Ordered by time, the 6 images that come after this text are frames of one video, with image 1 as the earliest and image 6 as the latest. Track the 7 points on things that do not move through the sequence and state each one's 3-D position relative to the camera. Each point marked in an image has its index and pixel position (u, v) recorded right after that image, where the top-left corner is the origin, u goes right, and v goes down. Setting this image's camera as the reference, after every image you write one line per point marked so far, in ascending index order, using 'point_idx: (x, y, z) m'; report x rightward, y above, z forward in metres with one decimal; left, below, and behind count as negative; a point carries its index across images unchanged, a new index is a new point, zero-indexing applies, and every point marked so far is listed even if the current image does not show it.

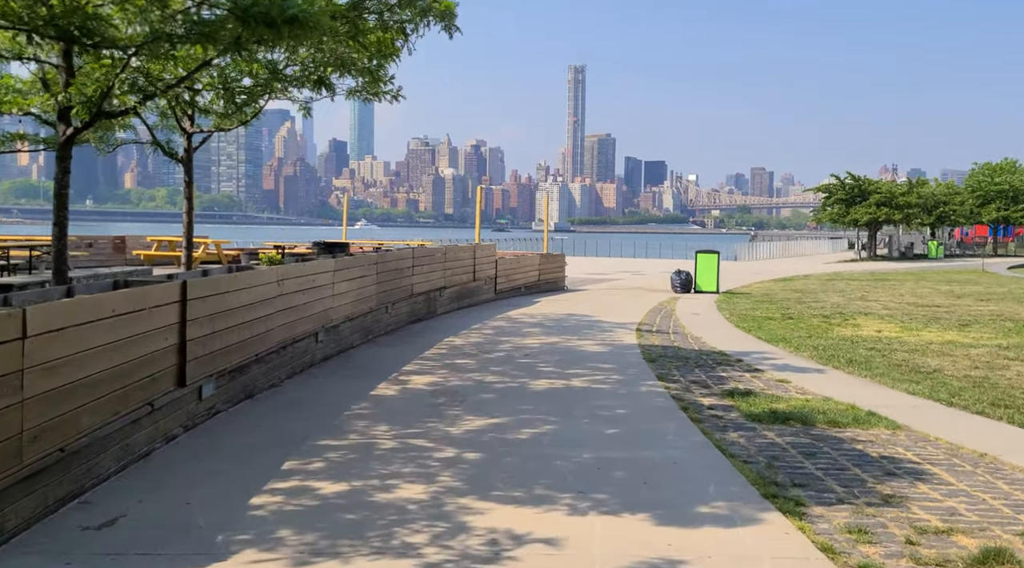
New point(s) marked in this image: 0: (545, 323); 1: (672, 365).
0: (+0.6, -0.7, +16.6) m
1: (+1.8, -1.0, +11.1) m
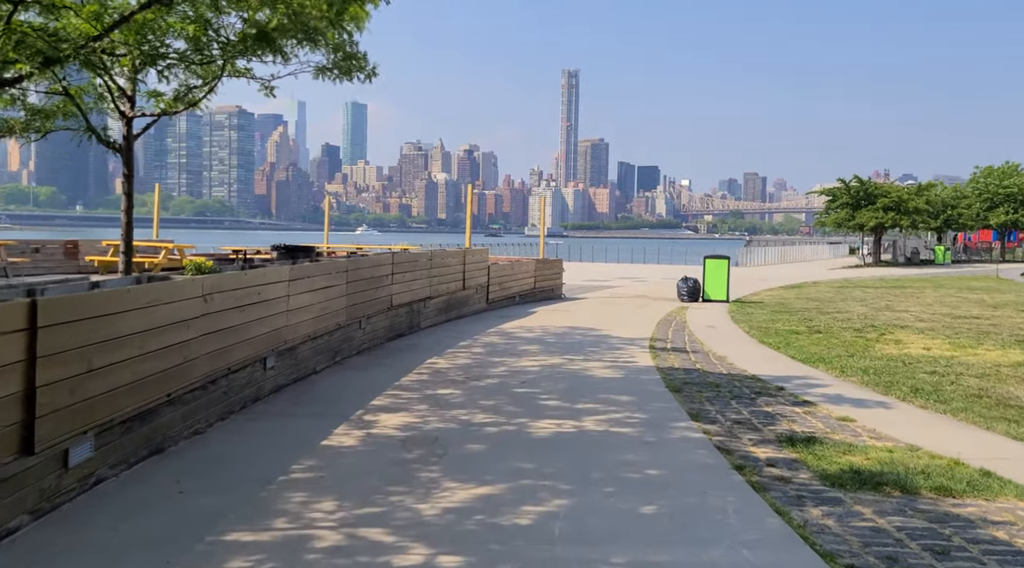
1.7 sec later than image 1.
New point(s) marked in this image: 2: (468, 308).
0: (+0.5, -0.8, +14.5) m
1: (+1.8, -1.1, +9.1) m
2: (-0.9, -0.5, +18.8) m
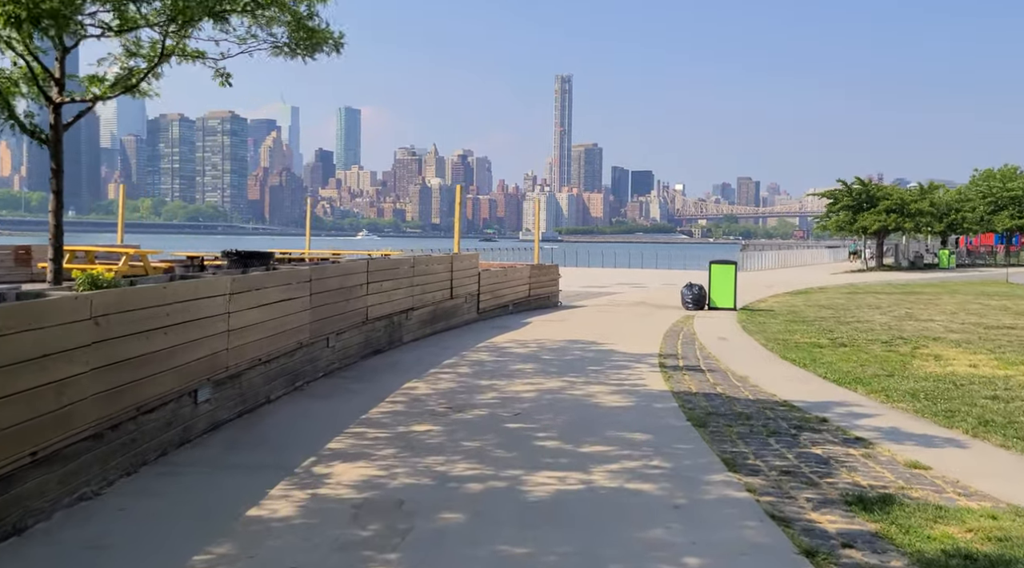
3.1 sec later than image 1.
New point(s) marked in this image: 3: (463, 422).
0: (+0.4, -1.0, +12.9) m
1: (+1.7, -1.2, +7.4) m
2: (-1.0, -0.6, +17.1) m
3: (-0.4, -1.1, +7.9) m
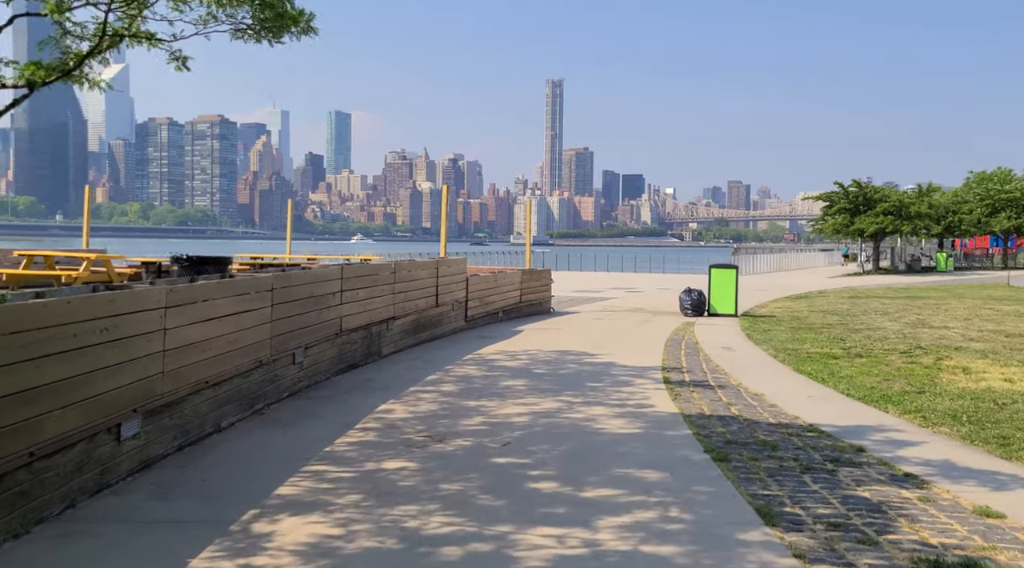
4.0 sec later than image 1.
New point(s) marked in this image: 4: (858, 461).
0: (+0.2, -1.0, +11.7) m
1: (+1.6, -1.2, +6.3) m
2: (-1.2, -0.7, +16.0) m
3: (-0.5, -1.2, +6.8) m
4: (+2.4, -1.2, +6.8) m
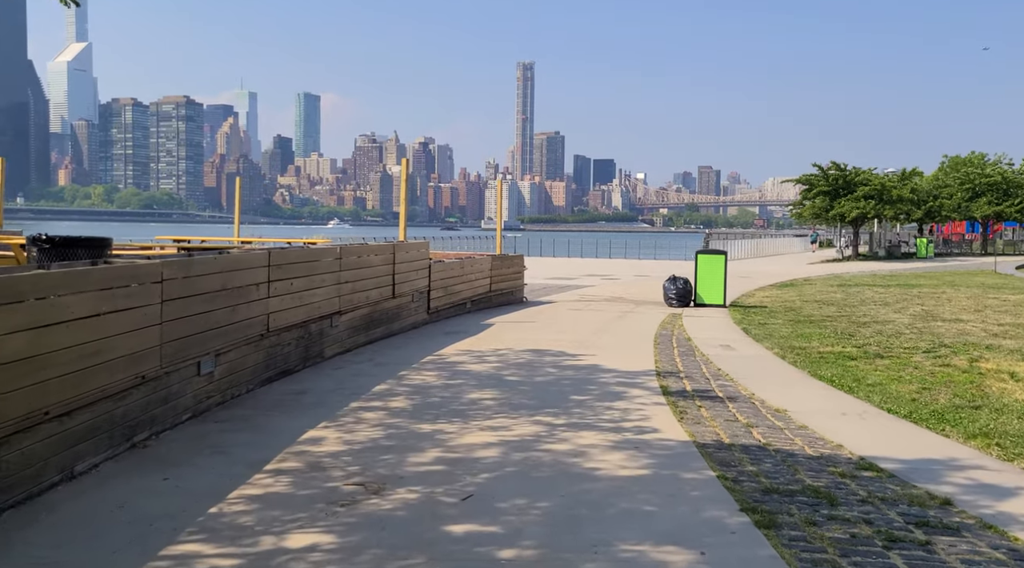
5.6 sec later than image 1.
0: (-0.1, -0.9, +9.8) m
1: (+1.5, -1.2, +4.4) m
2: (-1.6, -0.5, +13.9) m
3: (-0.7, -1.2, +4.8) m
4: (+2.3, -1.2, +5.0) m
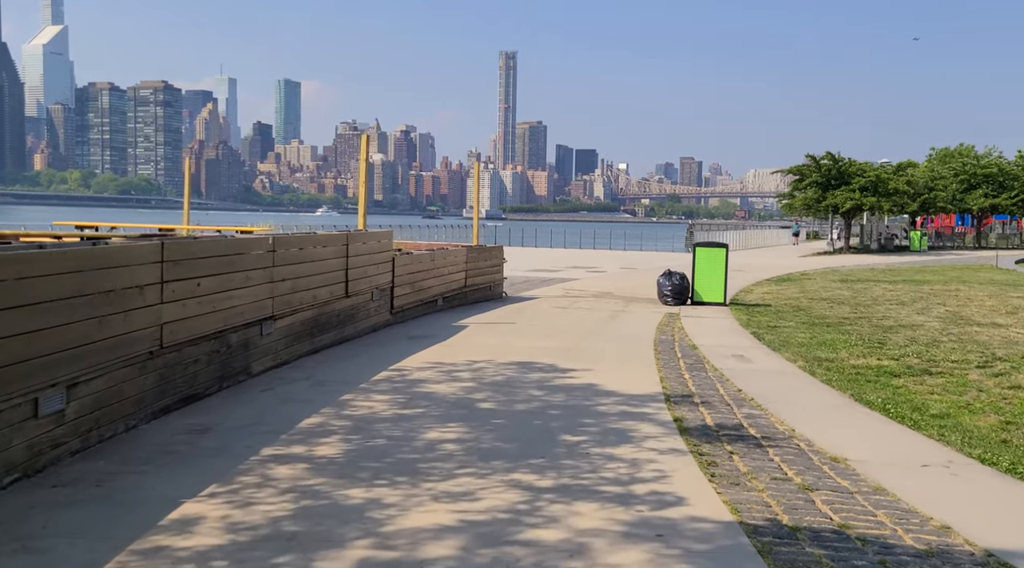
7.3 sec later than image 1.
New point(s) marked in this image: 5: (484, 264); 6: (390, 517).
0: (-0.3, -1.0, +7.7) m
1: (+1.3, -1.3, +2.3) m
2: (-1.9, -0.5, +11.8) m
3: (-0.8, -1.2, +2.7) m
4: (+2.1, -1.3, +2.9) m
5: (-0.5, +0.3, +17.6) m
6: (-0.6, -1.1, +4.7) m
